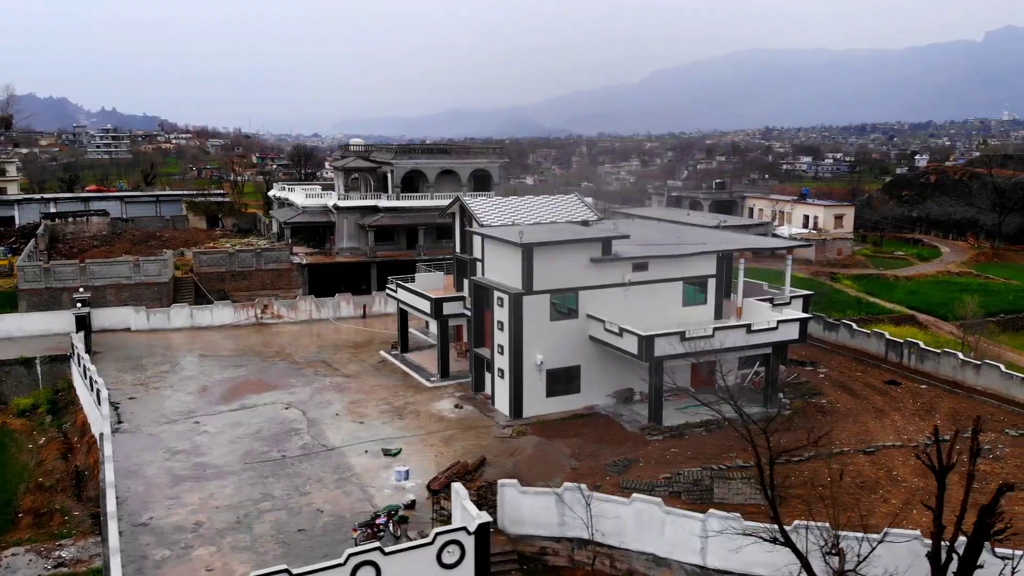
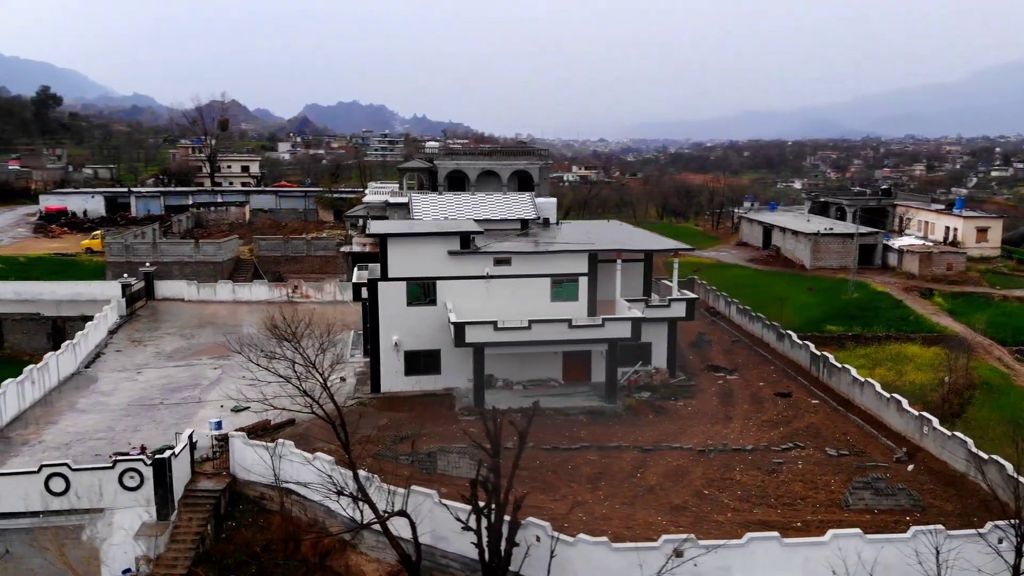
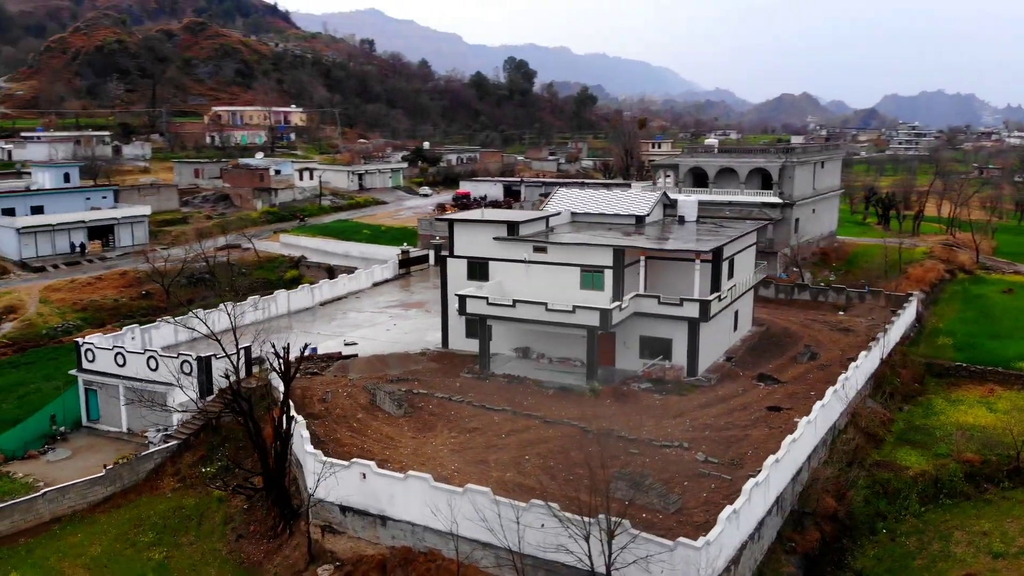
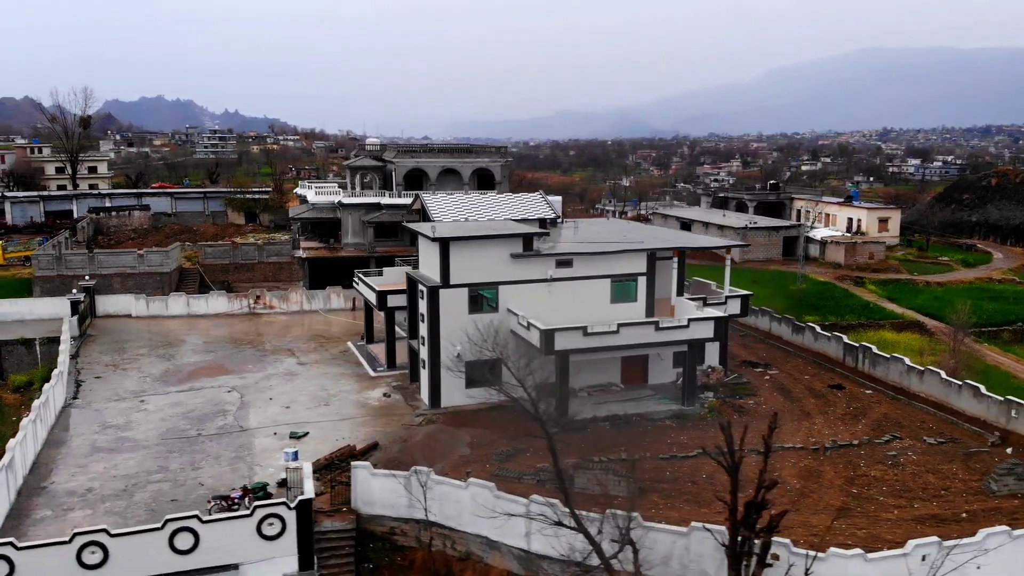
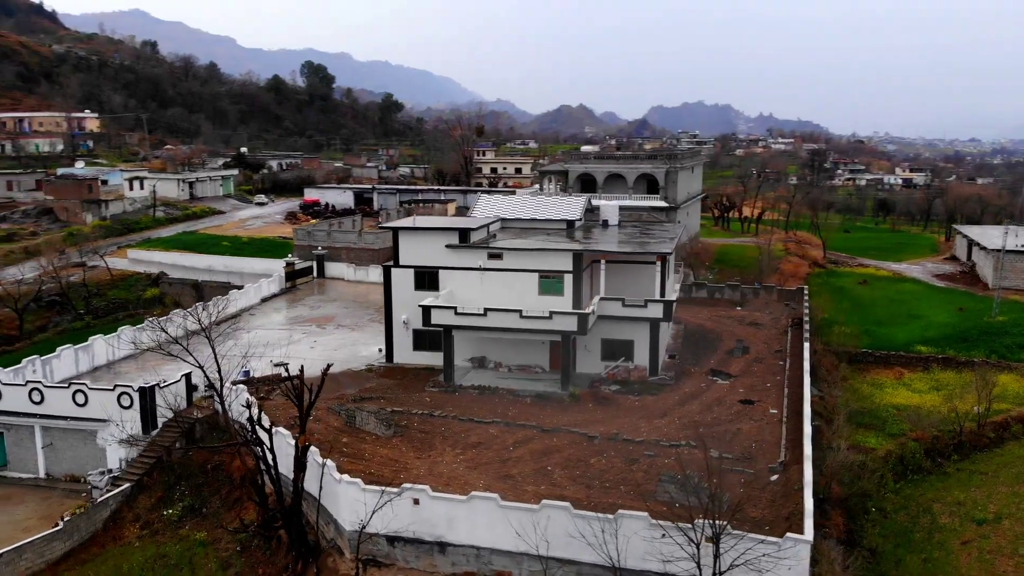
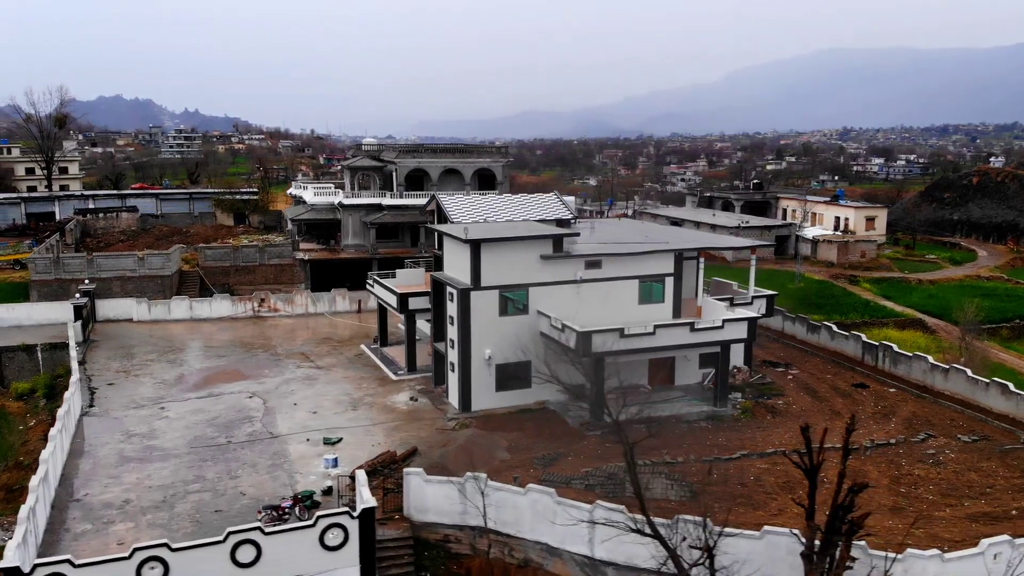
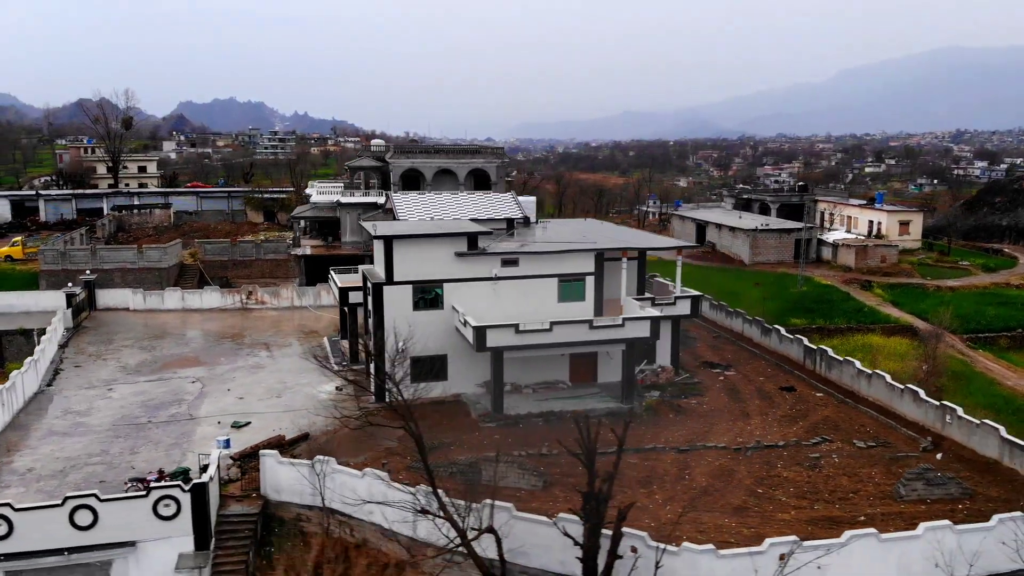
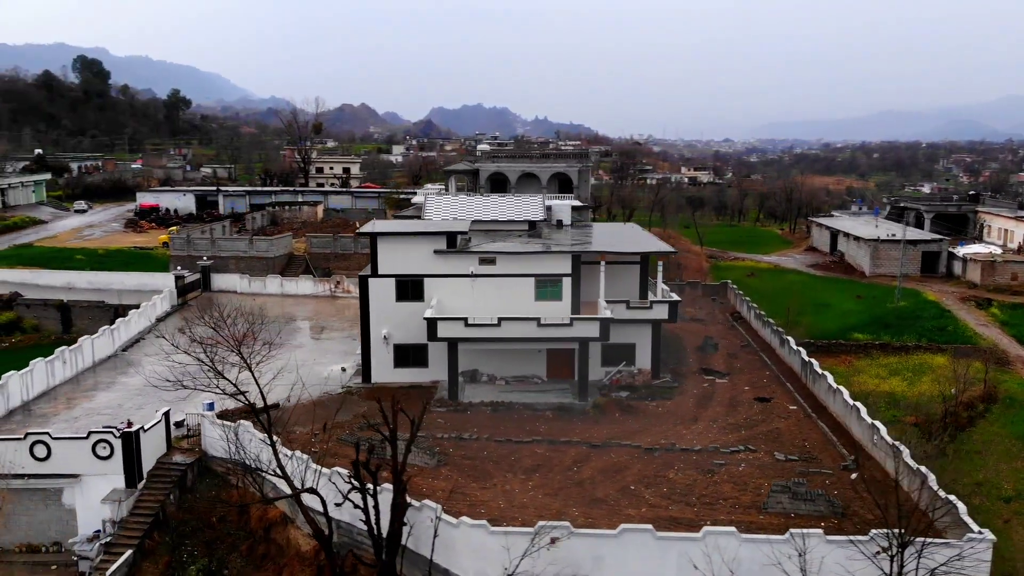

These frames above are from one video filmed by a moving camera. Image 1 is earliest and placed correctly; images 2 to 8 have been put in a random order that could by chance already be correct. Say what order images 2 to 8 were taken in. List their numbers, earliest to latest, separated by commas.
6, 4, 7, 2, 8, 5, 3
